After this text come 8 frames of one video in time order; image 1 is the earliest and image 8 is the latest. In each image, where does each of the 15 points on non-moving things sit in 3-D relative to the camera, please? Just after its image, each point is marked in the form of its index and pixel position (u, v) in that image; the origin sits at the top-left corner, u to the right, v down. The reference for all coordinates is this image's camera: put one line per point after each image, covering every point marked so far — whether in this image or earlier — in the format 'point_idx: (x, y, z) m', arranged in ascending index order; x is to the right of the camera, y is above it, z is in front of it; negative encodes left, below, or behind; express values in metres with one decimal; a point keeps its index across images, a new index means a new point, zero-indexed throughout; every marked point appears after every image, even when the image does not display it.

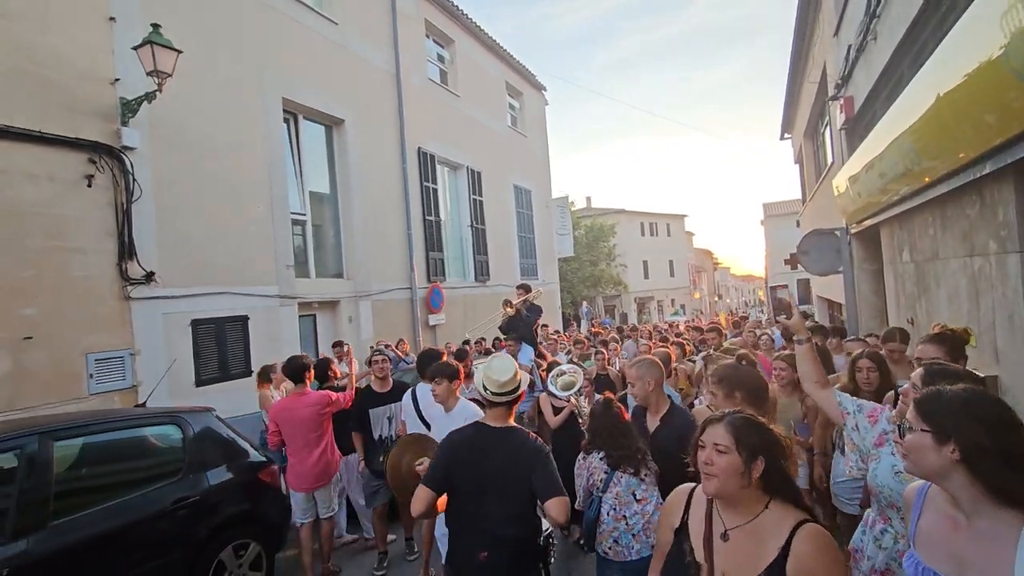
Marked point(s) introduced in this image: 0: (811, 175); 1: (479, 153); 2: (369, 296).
0: (+8.4, +3.2, +14.5) m
1: (-1.0, +4.2, +15.8) m
2: (-3.1, -0.2, +11.1) m
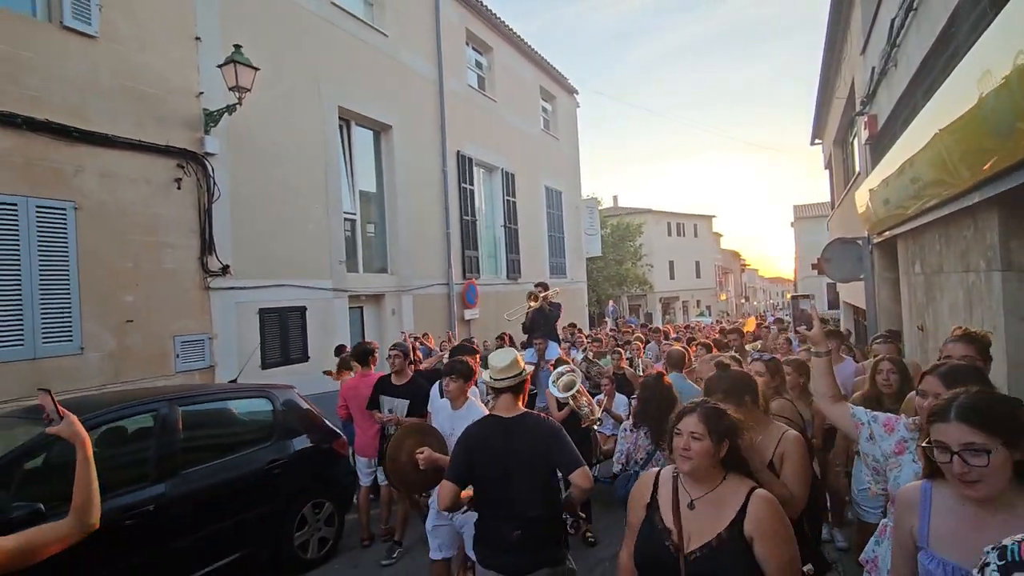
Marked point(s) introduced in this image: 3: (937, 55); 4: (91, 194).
0: (+9.4, +3.0, +14.7) m
1: (0.0, +4.3, +16.4) m
2: (-2.3, -0.1, +11.8) m
3: (+4.1, +2.2, +4.9) m
4: (-5.3, +1.2, +6.5) m
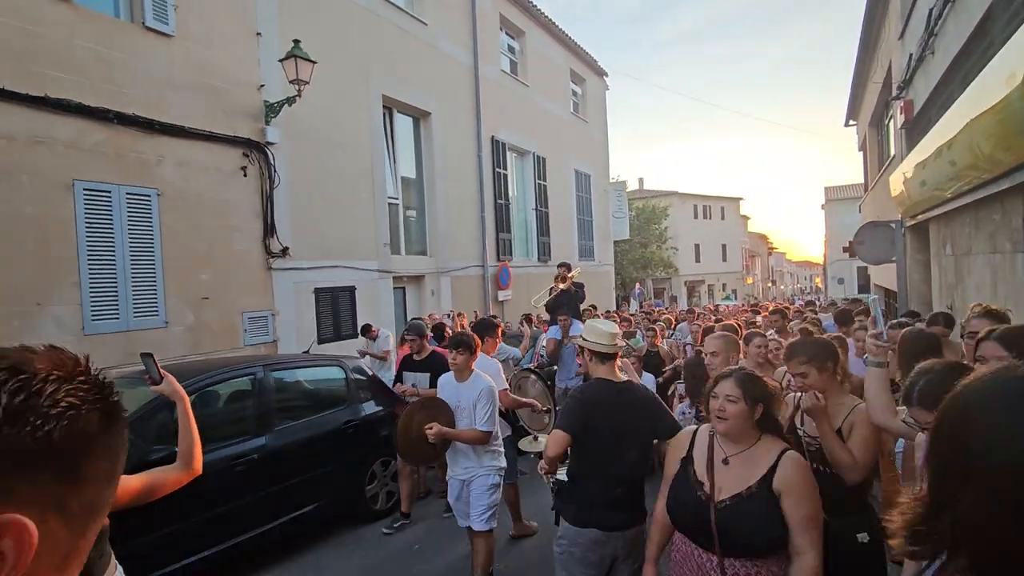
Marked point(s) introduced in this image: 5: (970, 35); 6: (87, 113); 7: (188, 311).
0: (+10.3, +3.5, +14.6) m
1: (+1.0, +4.9, +16.7) m
2: (-1.5, +0.4, +12.3) m
3: (+4.6, +2.4, +5.1) m
4: (-4.7, +1.5, +7.1) m
5: (+4.4, +2.5, +5.0) m
6: (-5.2, +2.1, +6.3) m
7: (-4.6, -0.3, +7.2) m
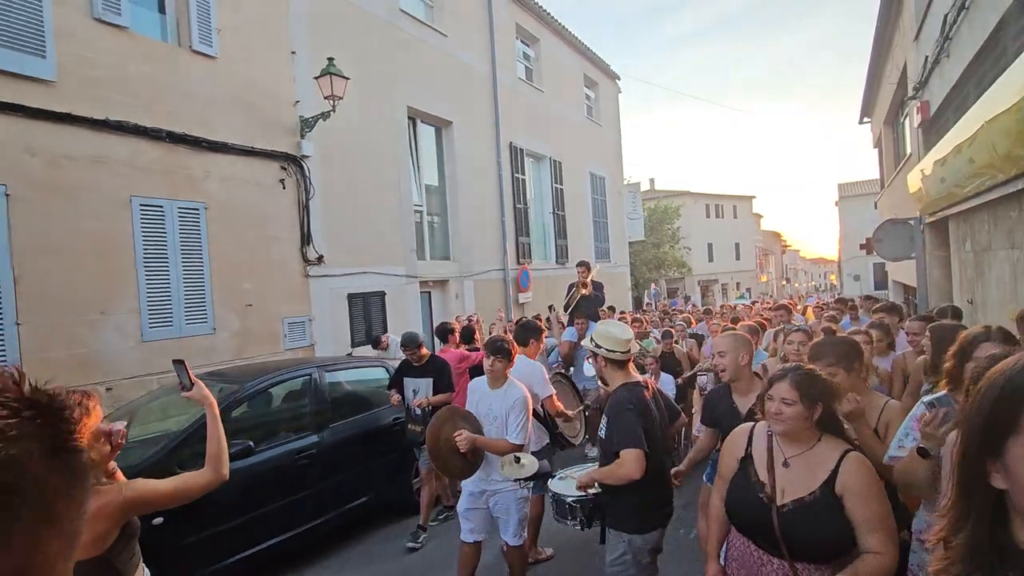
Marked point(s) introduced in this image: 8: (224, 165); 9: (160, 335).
0: (+10.8, +3.6, +14.7) m
1: (+1.6, +4.8, +17.0) m
2: (-1.0, +0.3, +12.7) m
3: (+4.9, +2.5, +5.3) m
4: (-4.3, +1.4, +7.5) m
5: (+4.8, +2.5, +5.2) m
6: (-4.8, +2.0, +6.7) m
7: (-4.1, -0.4, +7.6) m
8: (-4.3, +1.8, +7.6) m
9: (-4.6, -0.6, +6.8) m
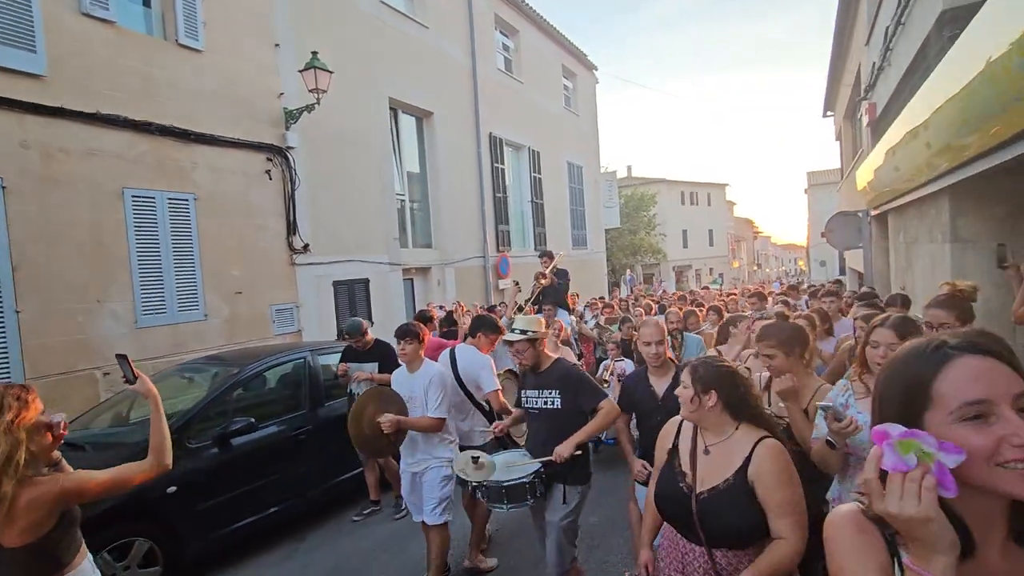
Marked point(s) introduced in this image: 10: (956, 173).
0: (+10.2, +4.0, +15.5) m
1: (+0.9, +5.2, +17.4) m
2: (-1.5, +0.6, +13.0) m
3: (+4.7, +2.6, +5.9) m
4: (-4.6, +1.5, +7.7) m
5: (+4.6, +2.6, +5.7) m
6: (-5.1, +2.2, +6.9) m
7: (-4.4, -0.3, +7.9) m
8: (-4.6, +2.0, +7.8) m
9: (-4.9, -0.5, +7.0) m
10: (+4.2, +1.1, +4.7) m
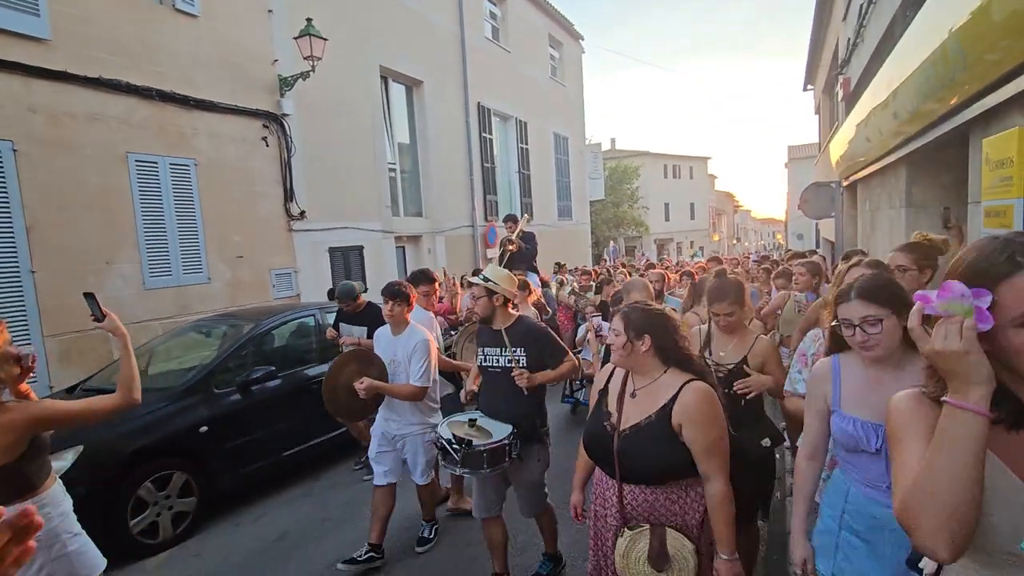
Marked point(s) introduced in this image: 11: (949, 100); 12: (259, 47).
0: (+9.8, +5.0, +16.0) m
1: (+0.4, +6.3, +17.5) m
2: (-1.8, +1.4, +13.3) m
3: (+4.7, +3.1, +6.3) m
4: (-4.7, +2.1, +7.9) m
5: (+4.5, +3.1, +6.2) m
6: (-5.2, +2.7, +7.0) m
7: (-4.5, +0.3, +8.1) m
8: (-4.7, +2.6, +7.9) m
9: (-5.0, +0.1, +7.3) m
10: (+4.2, +1.5, +5.2) m
11: (+3.4, +1.5, +4.1) m
12: (-4.2, +4.0, +8.6) m
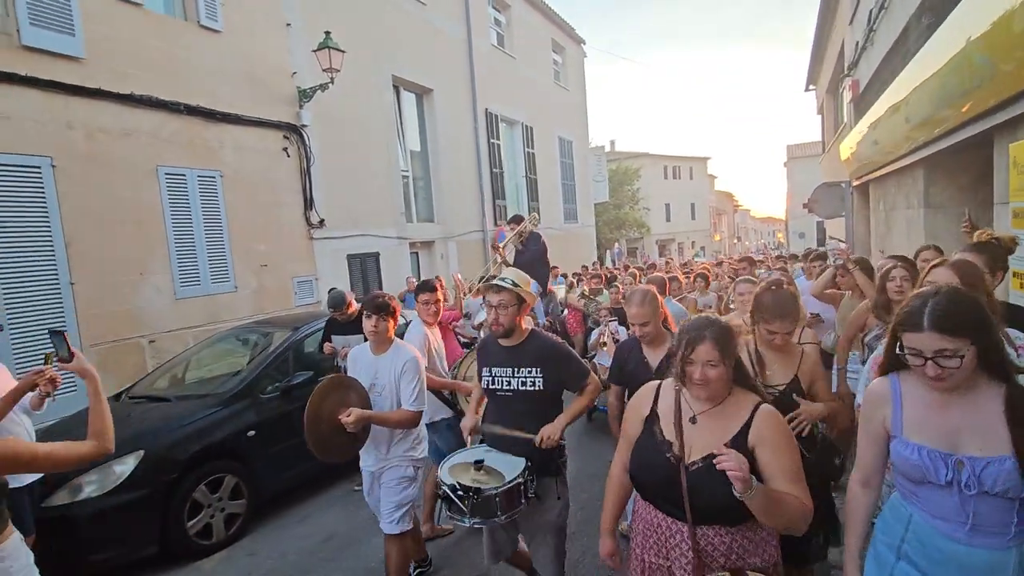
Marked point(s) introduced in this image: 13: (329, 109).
0: (+10.1, +5.1, +16.2) m
1: (+0.6, +6.2, +17.7) m
2: (-1.5, +1.3, +13.5) m
3: (+4.9, +3.1, +6.5) m
4: (-4.4, +2.0, +8.0) m
5: (+4.8, +3.1, +6.4) m
6: (-4.9, +2.5, +7.2) m
7: (-4.2, +0.2, +8.3) m
8: (-4.4, +2.4, +8.1) m
9: (-4.7, -0.1, +7.5) m
10: (+4.5, +1.5, +5.4) m
11: (+3.7, +1.5, +4.2) m
12: (-4.0, +3.9, +8.8) m
13: (-3.4, +3.4, +9.7) m
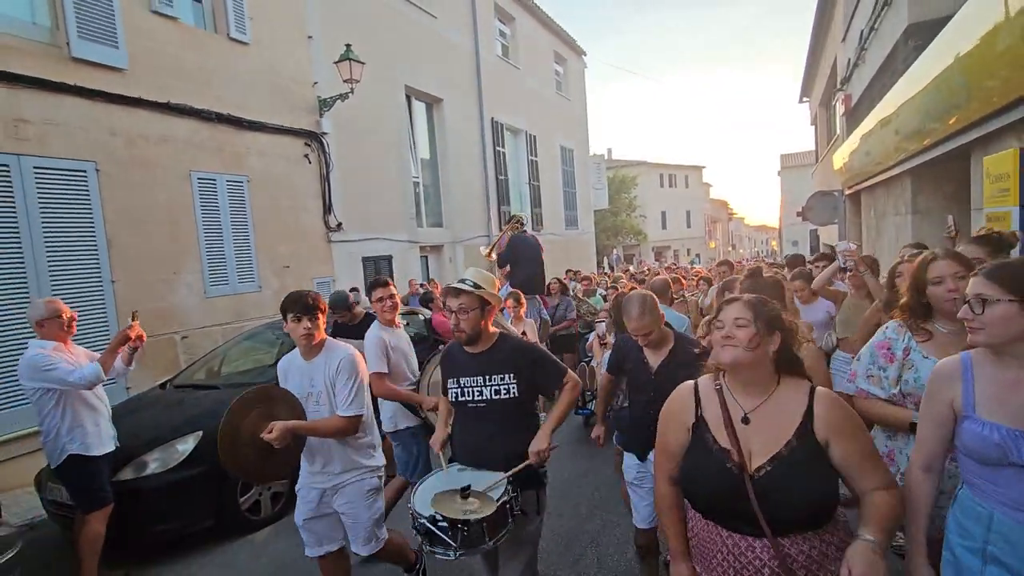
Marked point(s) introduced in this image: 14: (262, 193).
0: (+10.2, +4.9, +16.8) m
1: (+0.8, +6.0, +18.2) m
2: (-1.4, +1.2, +13.9) m
3: (+5.2, +3.1, +7.0) m
4: (-4.2, +2.0, +8.4) m
5: (+5.0, +3.1, +6.9) m
6: (-4.7, +2.6, +7.6) m
7: (-4.0, +0.2, +8.7) m
8: (-4.2, +2.4, +8.5) m
9: (-4.5, -0.1, +7.8) m
10: (+4.7, +1.5, +5.9) m
11: (+4.0, +1.5, +4.7) m
12: (-3.8, +3.9, +9.2) m
13: (-3.2, +3.3, +10.1) m
14: (-4.2, +1.6, +8.5) m
